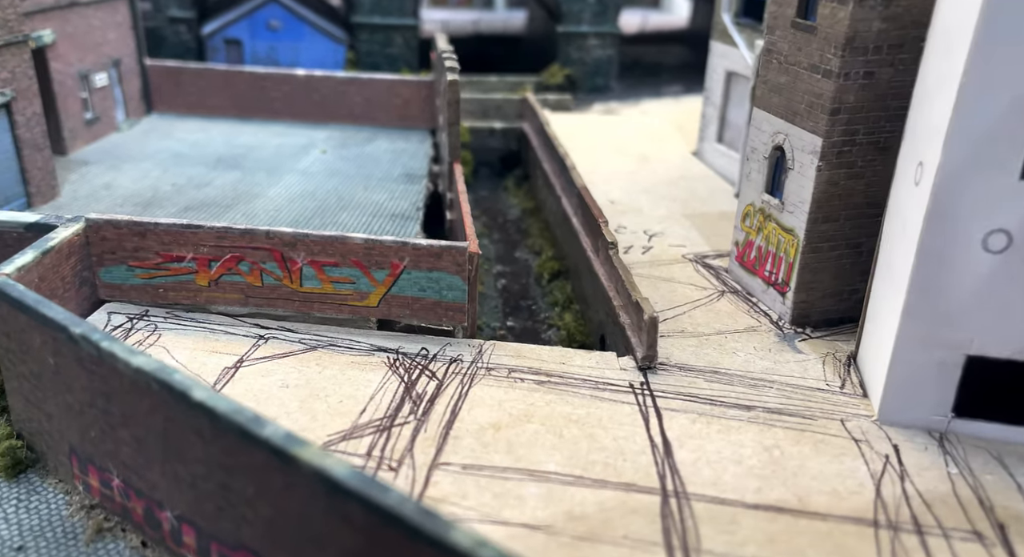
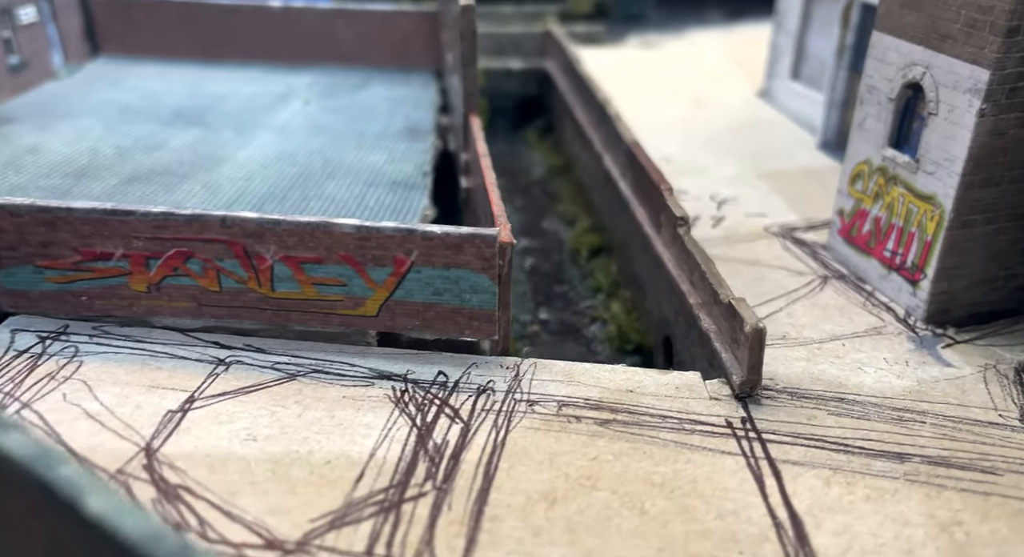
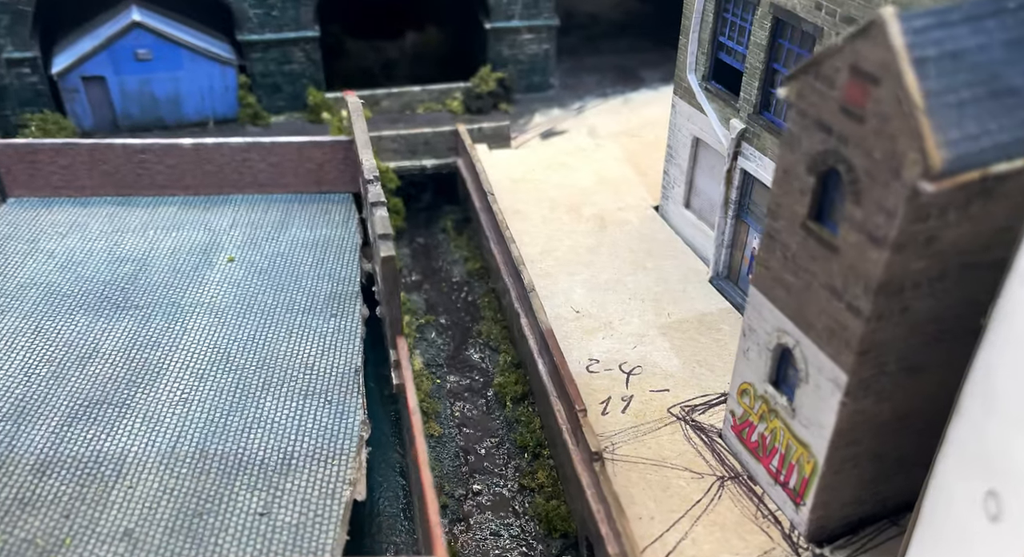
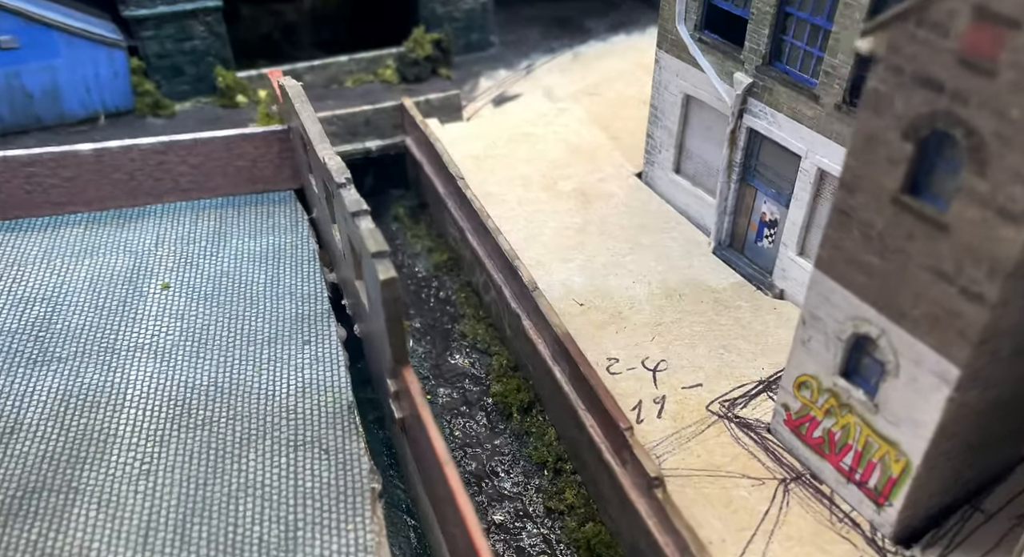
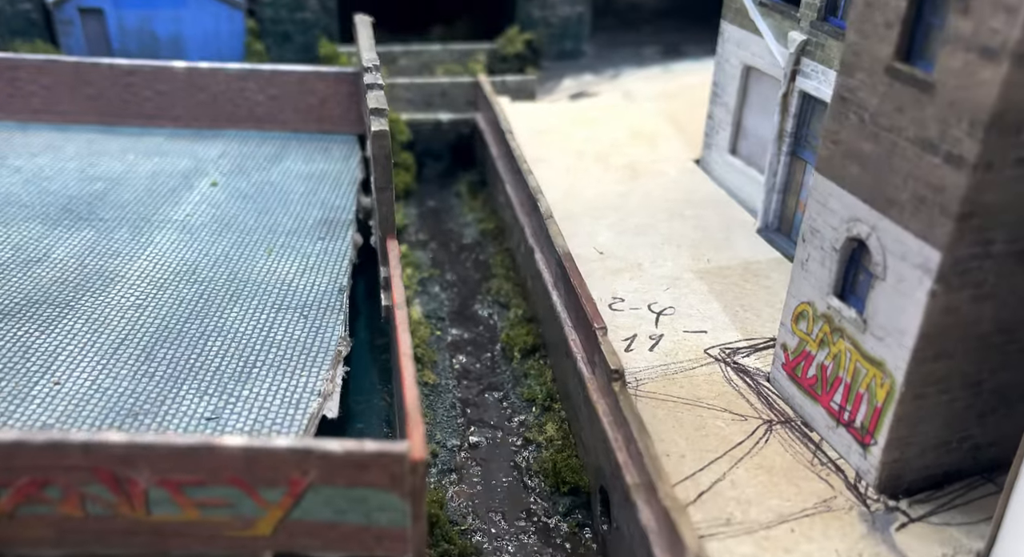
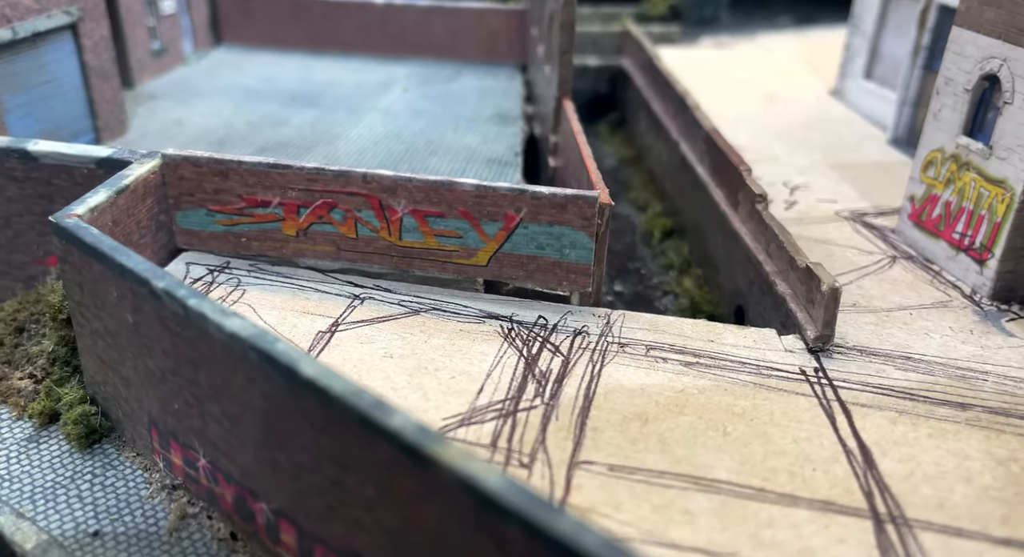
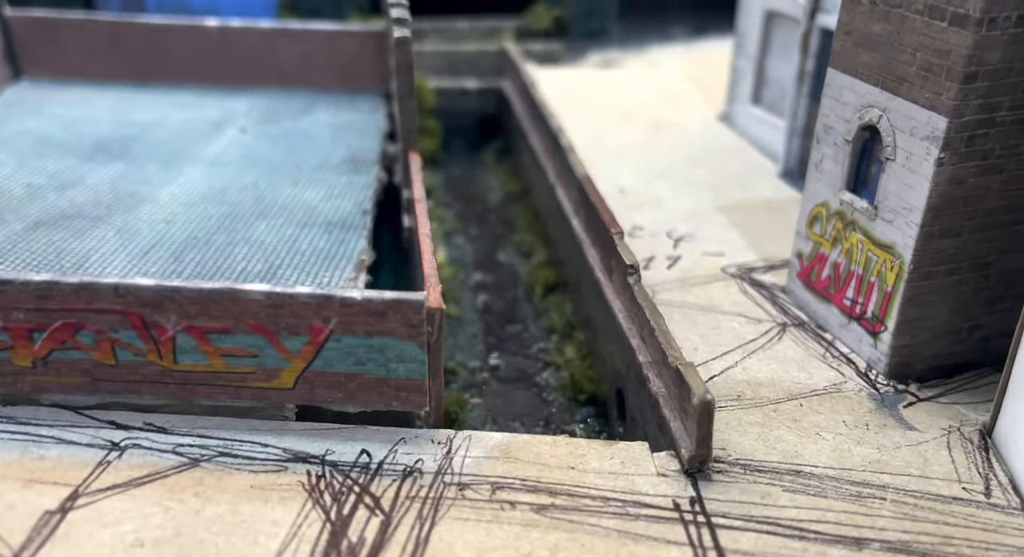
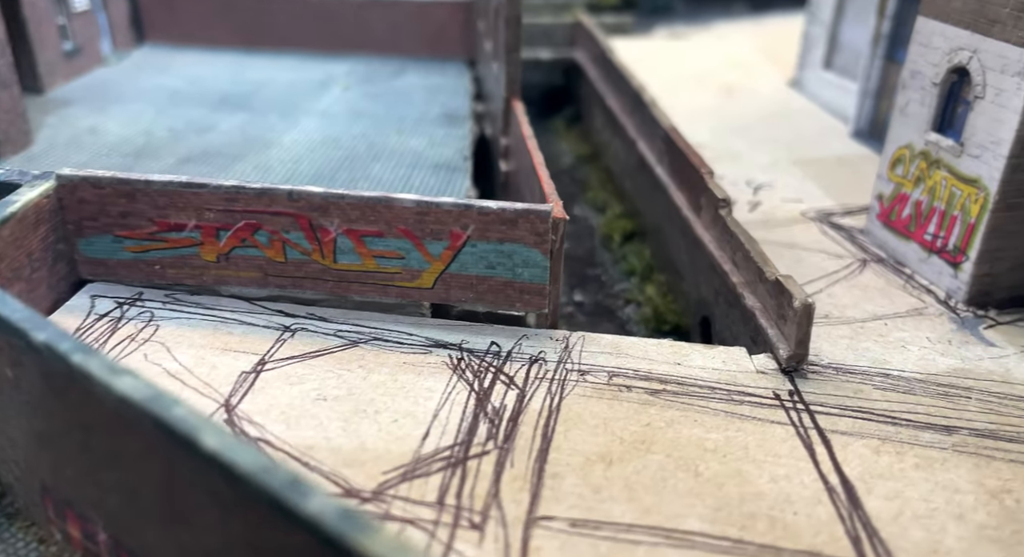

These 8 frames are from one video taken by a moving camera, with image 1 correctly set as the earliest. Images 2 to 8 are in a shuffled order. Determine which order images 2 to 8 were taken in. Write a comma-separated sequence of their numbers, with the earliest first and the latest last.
6, 8, 2, 7, 5, 3, 4
